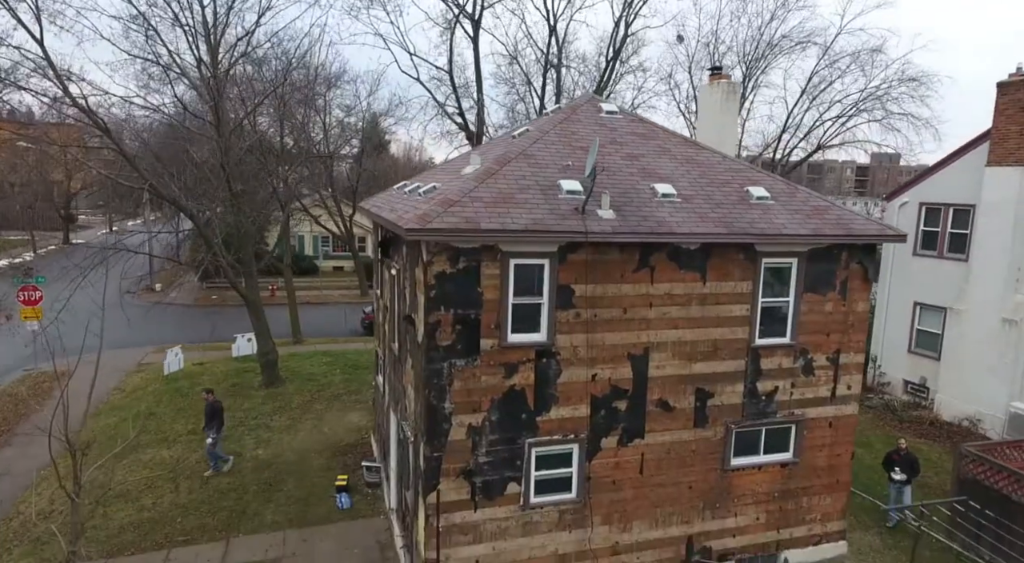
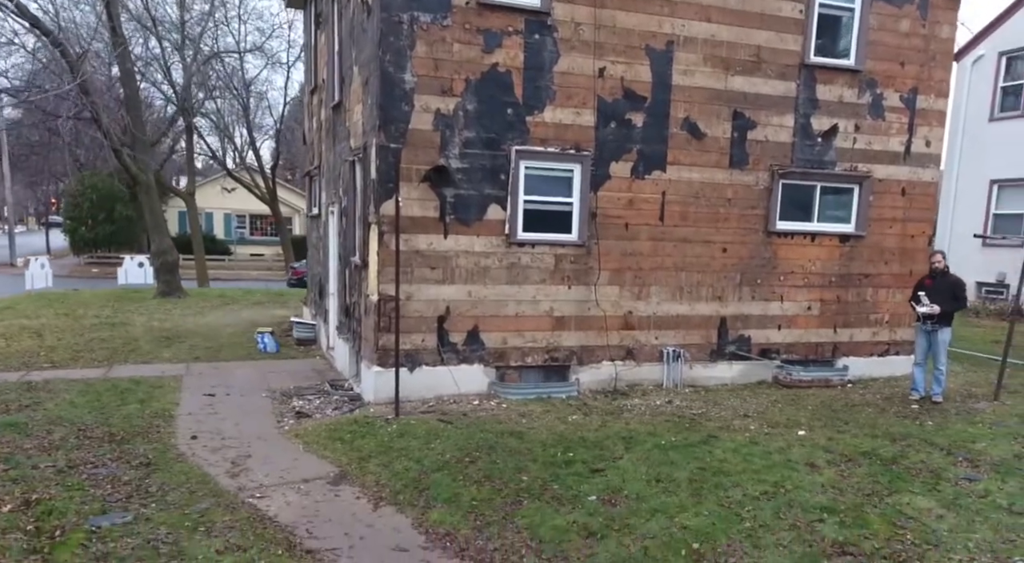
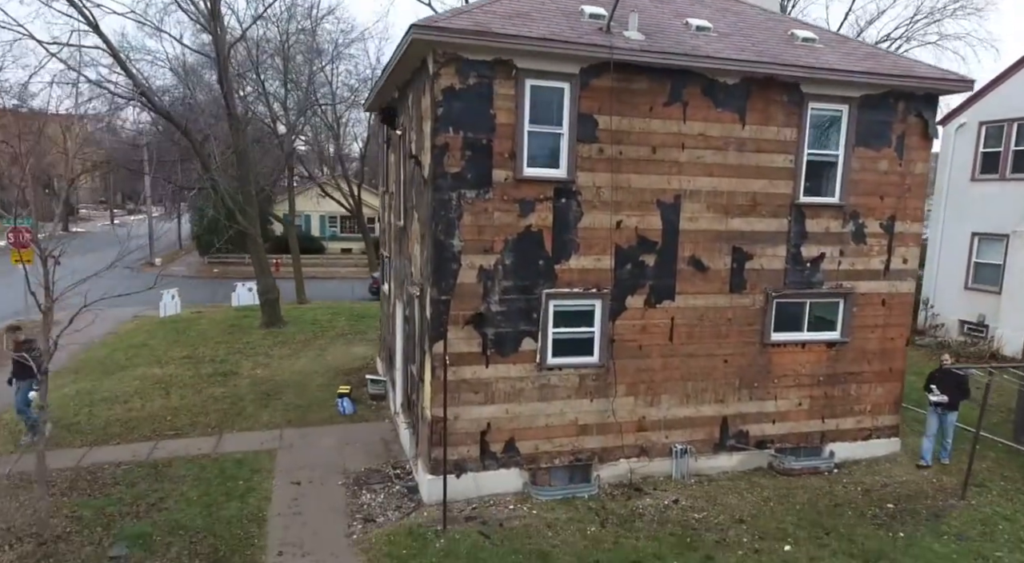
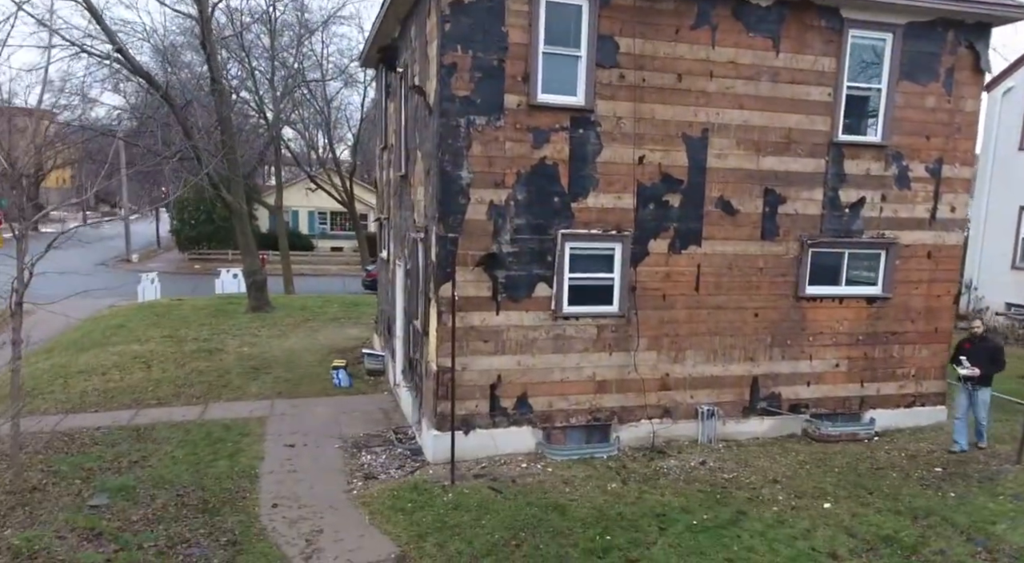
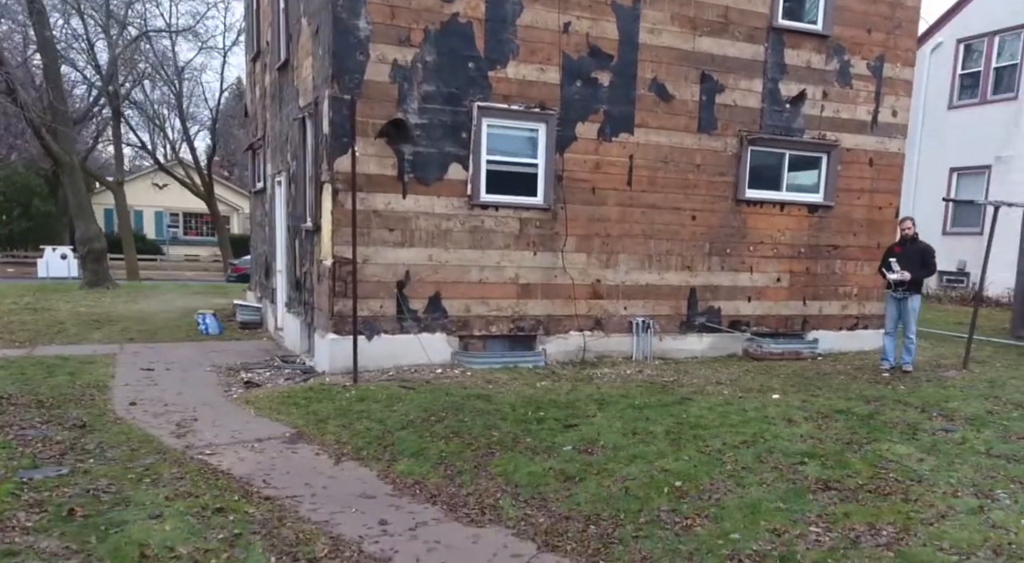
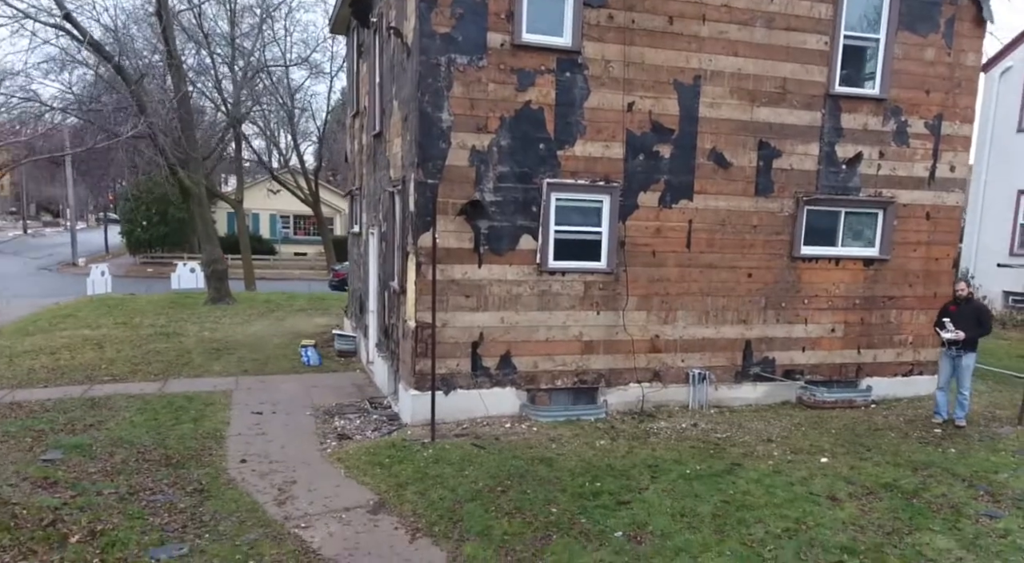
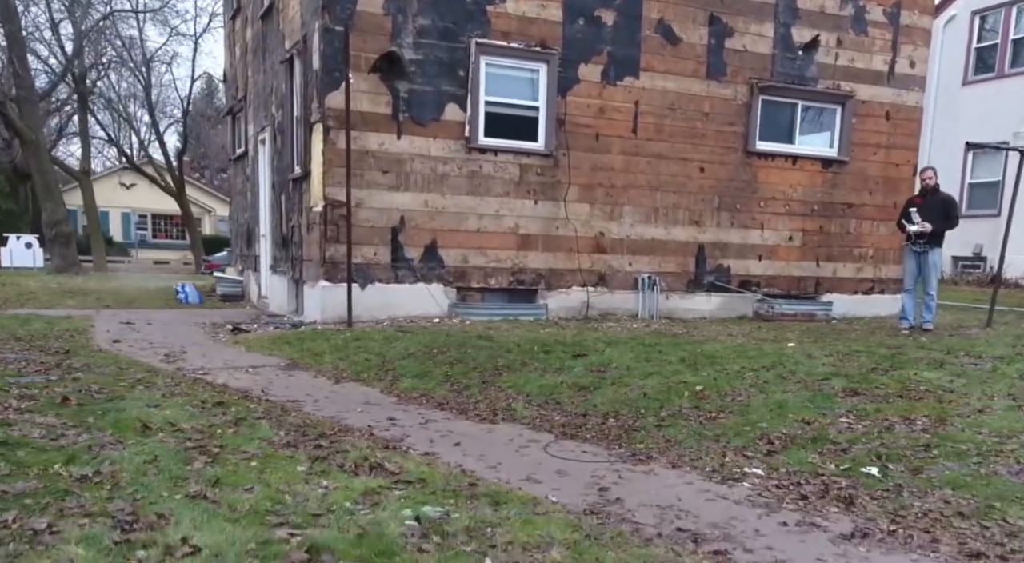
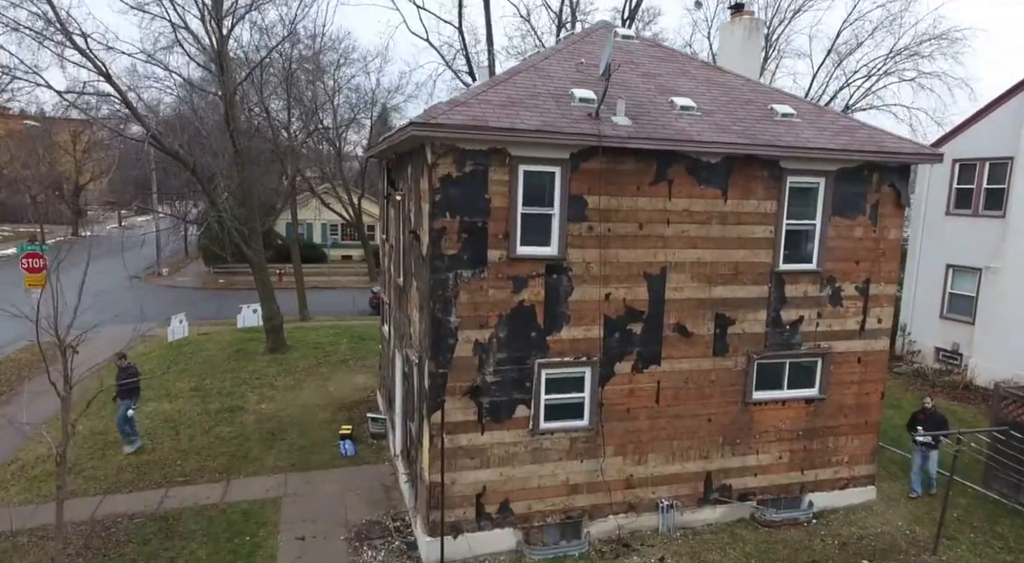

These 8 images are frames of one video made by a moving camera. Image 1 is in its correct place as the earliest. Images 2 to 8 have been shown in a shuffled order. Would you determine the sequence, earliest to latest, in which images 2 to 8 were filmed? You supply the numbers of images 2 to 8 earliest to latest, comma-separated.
8, 3, 4, 6, 2, 5, 7
